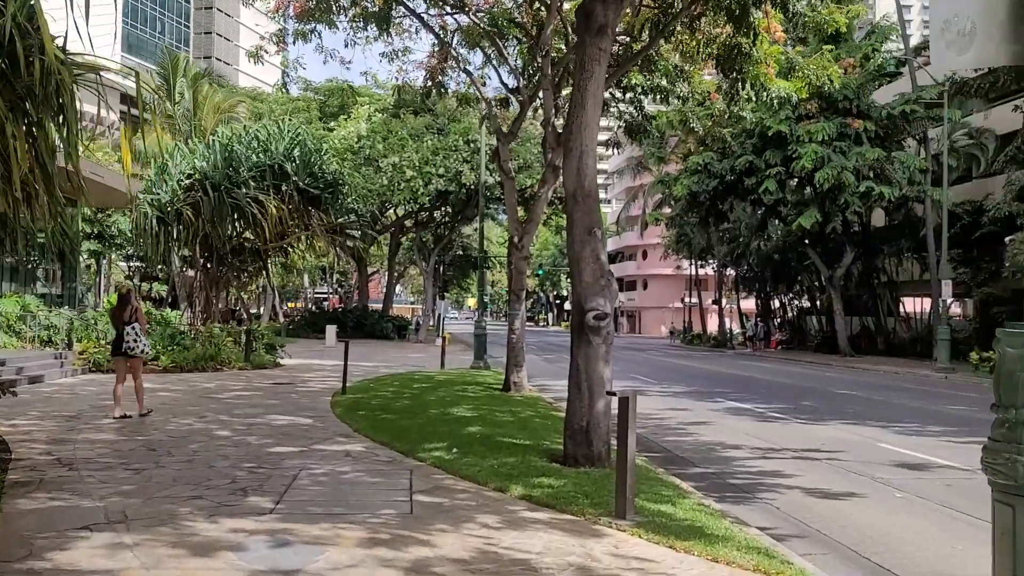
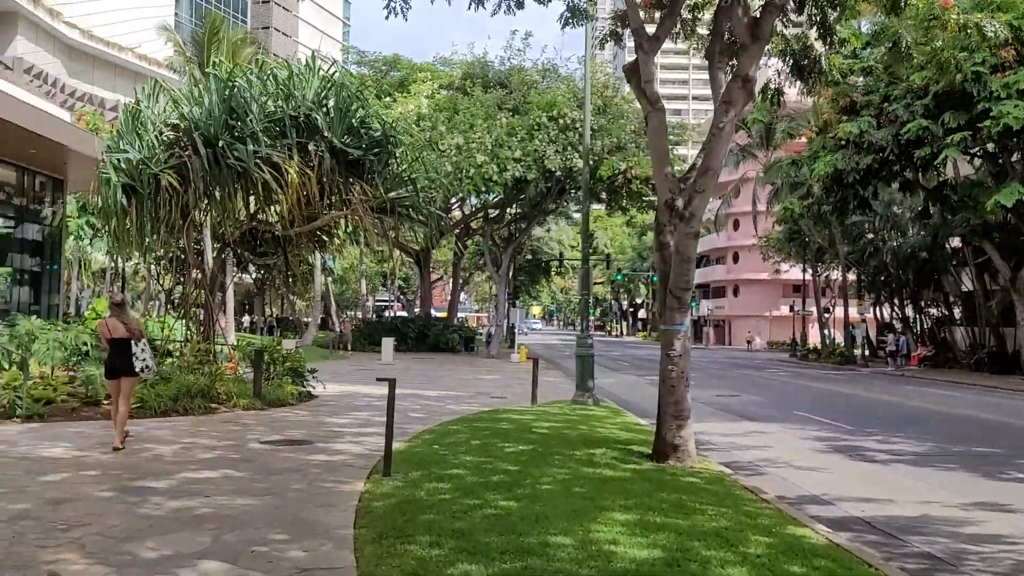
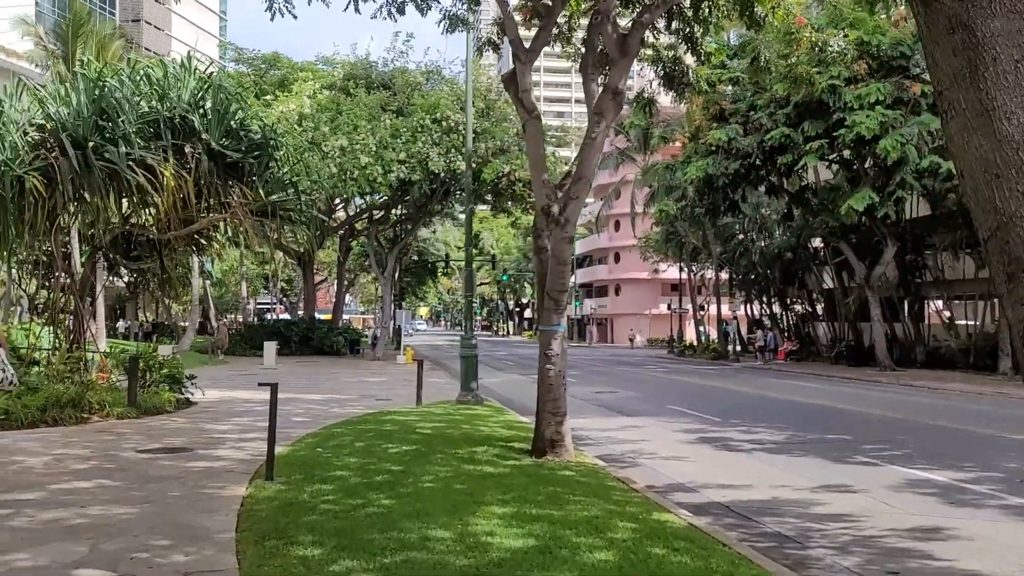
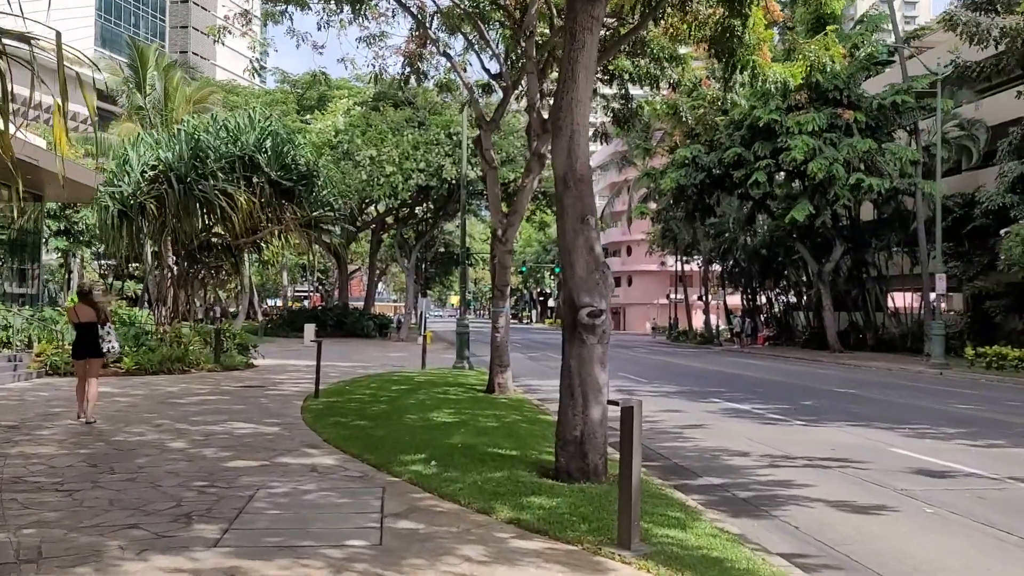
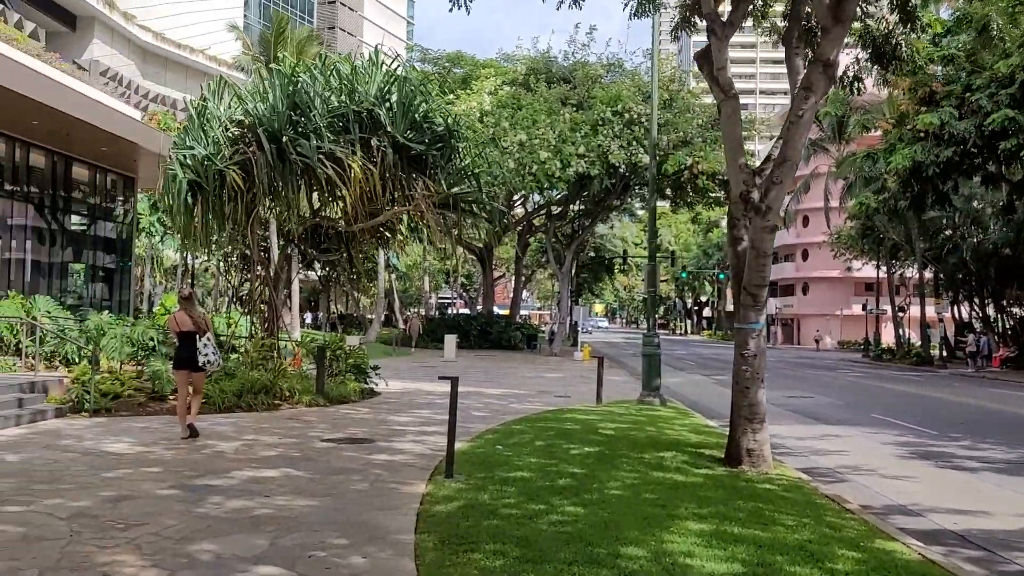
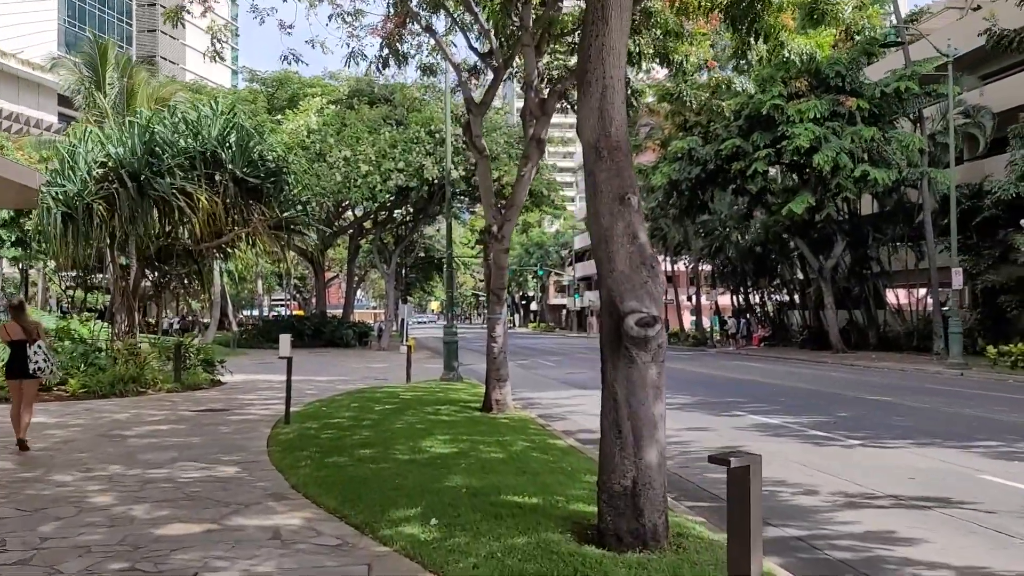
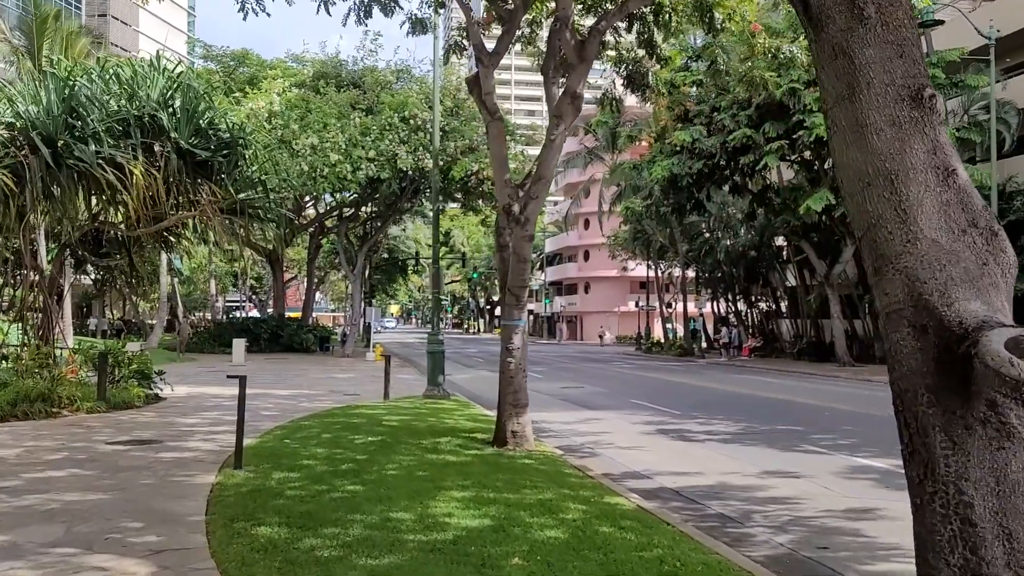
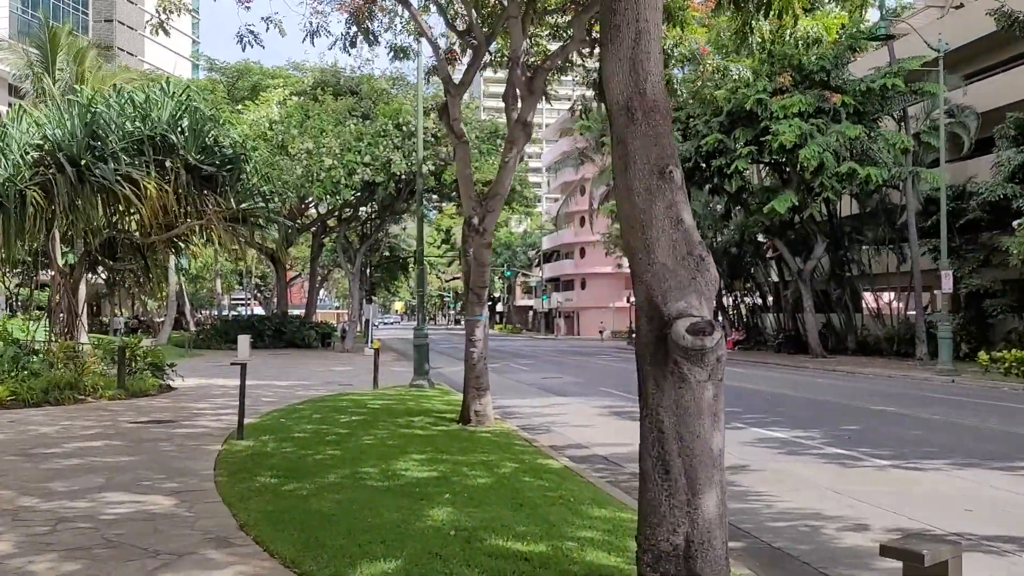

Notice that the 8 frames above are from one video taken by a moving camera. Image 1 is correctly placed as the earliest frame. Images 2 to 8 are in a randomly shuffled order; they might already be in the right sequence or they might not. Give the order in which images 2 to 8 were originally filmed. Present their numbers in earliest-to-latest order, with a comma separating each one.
4, 6, 8, 7, 3, 2, 5
